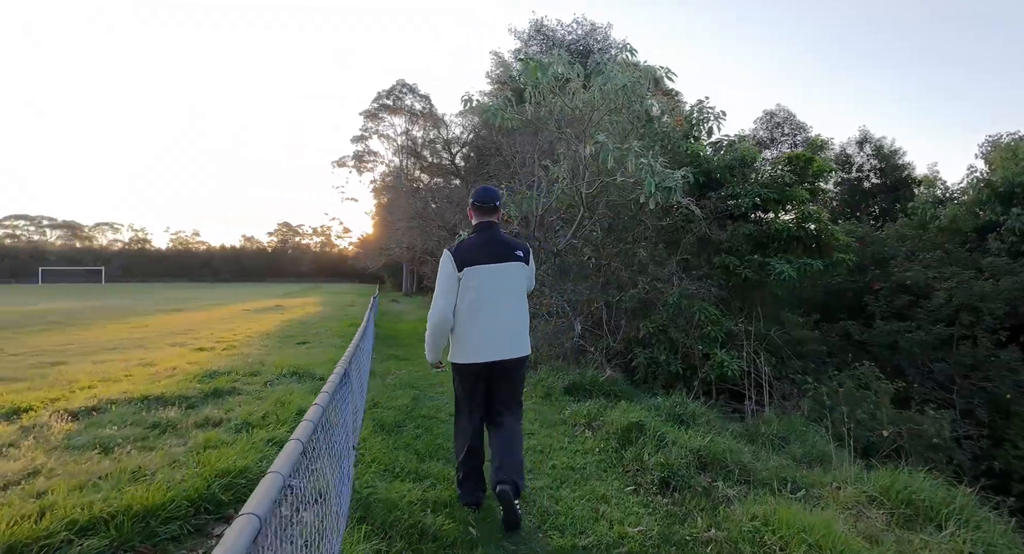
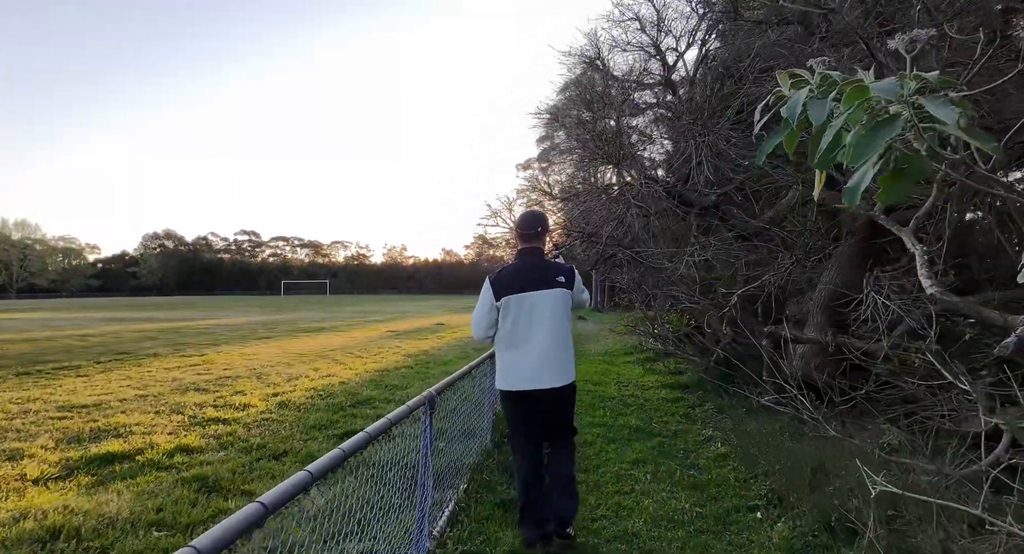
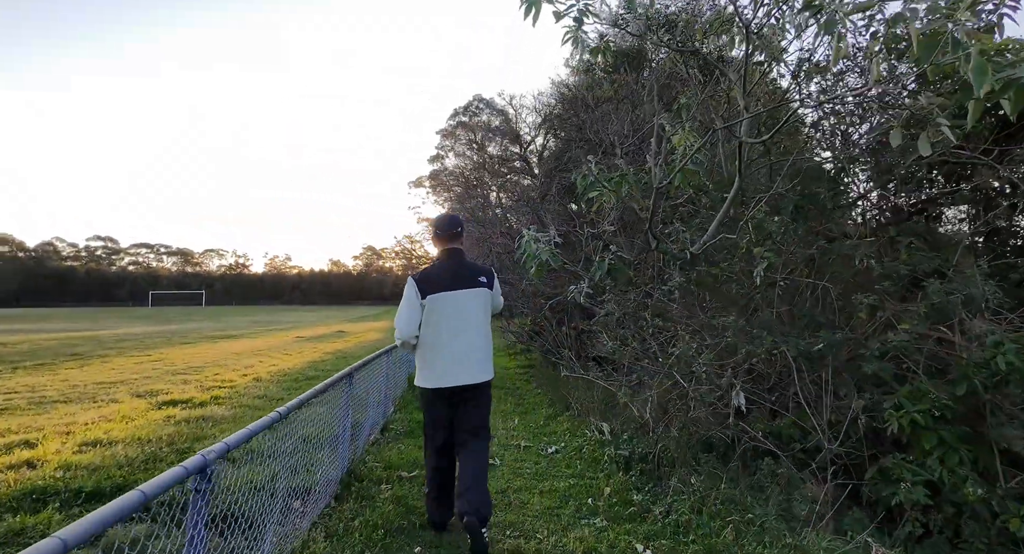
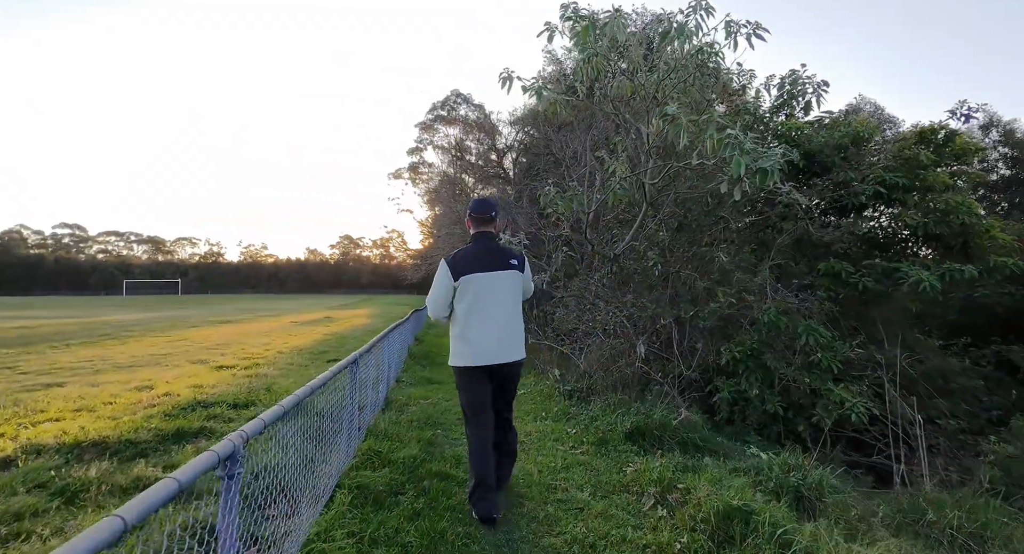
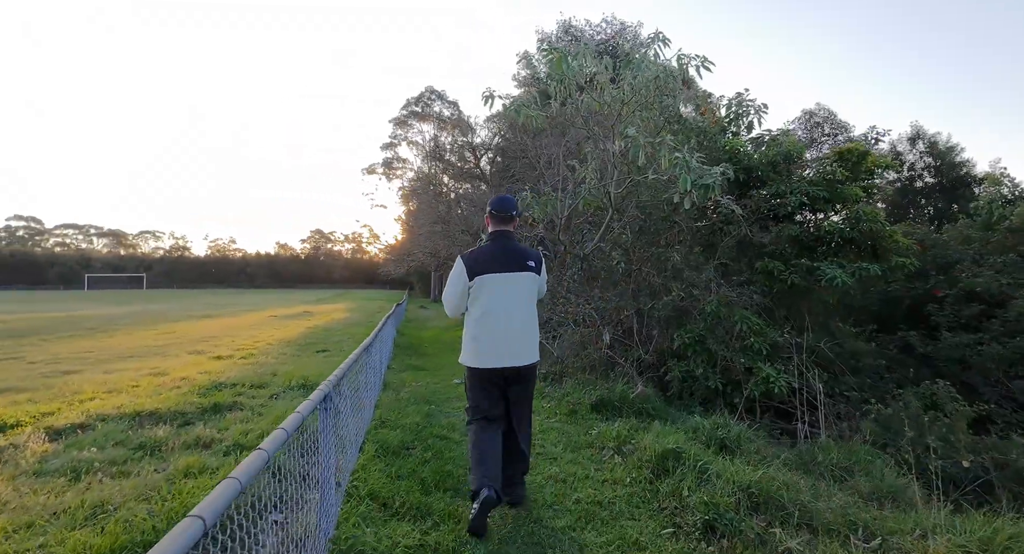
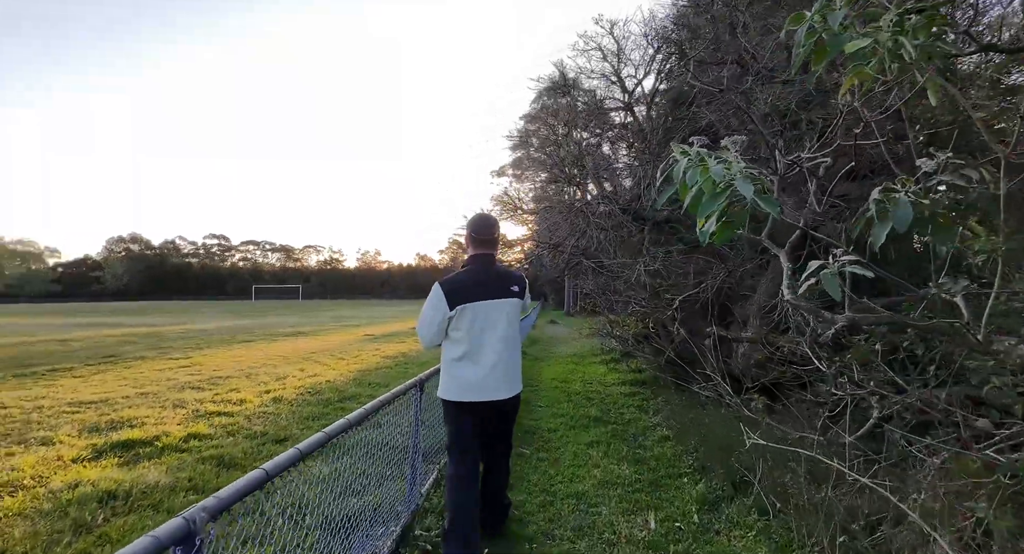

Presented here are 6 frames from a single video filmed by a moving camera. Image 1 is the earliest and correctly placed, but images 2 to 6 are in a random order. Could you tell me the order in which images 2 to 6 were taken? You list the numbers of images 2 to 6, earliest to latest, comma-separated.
5, 4, 3, 6, 2
